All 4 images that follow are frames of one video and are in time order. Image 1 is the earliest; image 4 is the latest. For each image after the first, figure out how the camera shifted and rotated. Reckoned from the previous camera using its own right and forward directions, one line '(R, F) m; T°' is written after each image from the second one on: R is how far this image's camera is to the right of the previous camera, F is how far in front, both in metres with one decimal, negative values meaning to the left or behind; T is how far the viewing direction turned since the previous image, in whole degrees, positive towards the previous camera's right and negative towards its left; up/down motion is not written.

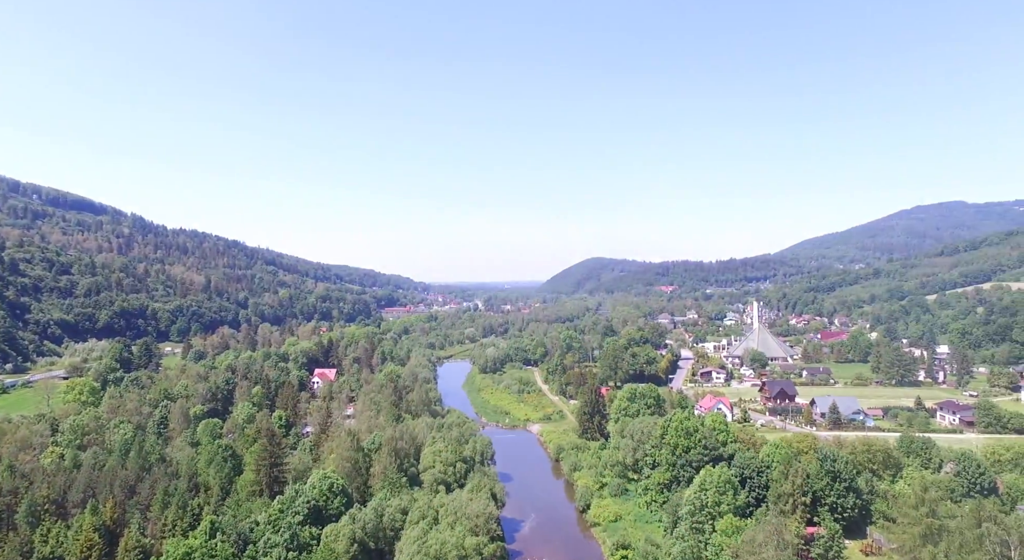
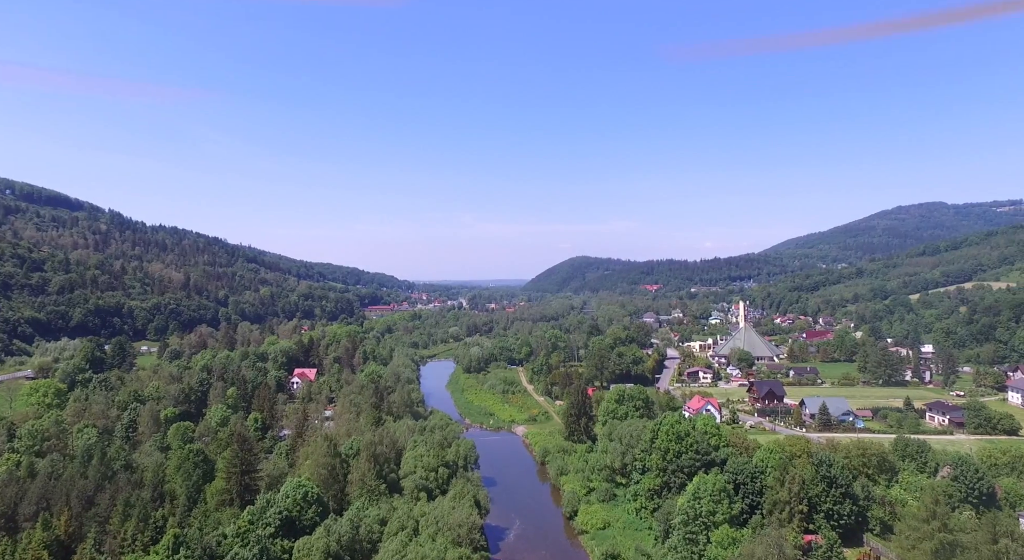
(0.0, +1.6) m; +1°
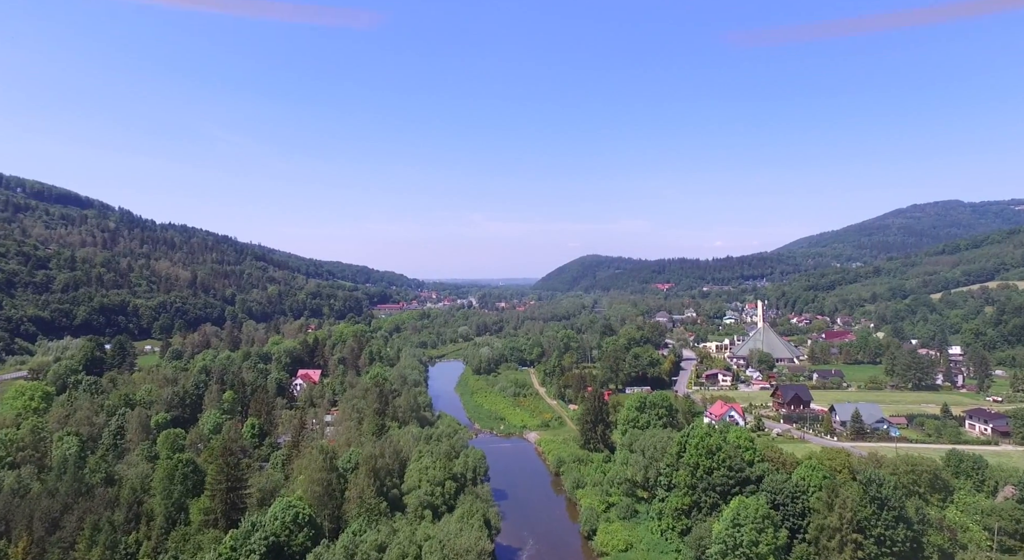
(-0.2, +3.4) m; -1°
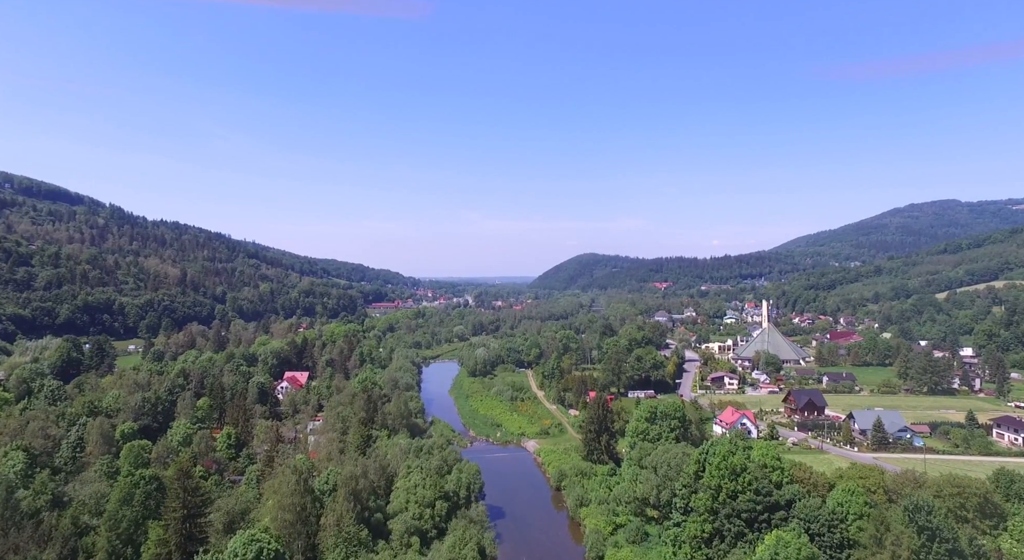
(-0.1, +4.0) m; 0°
